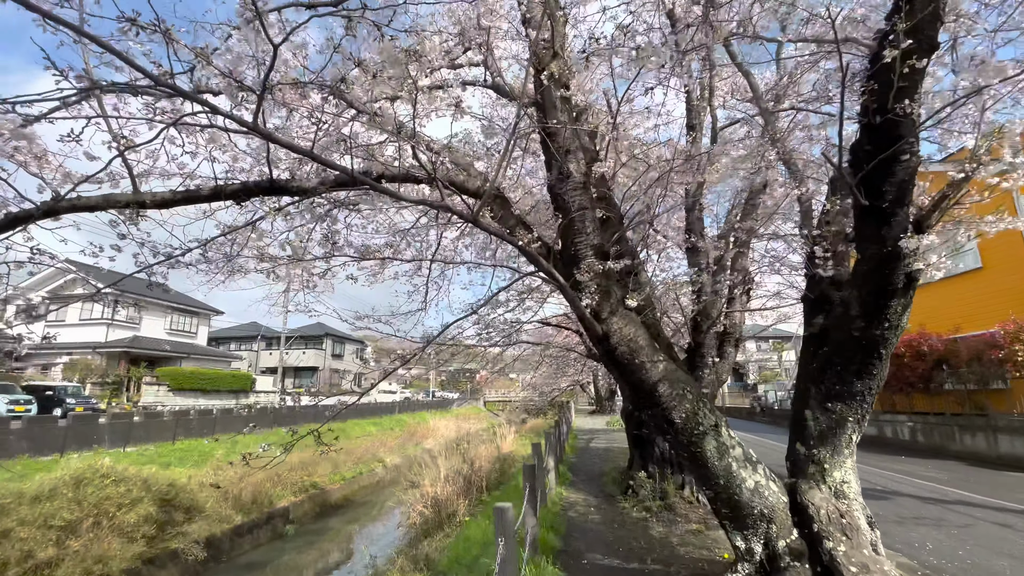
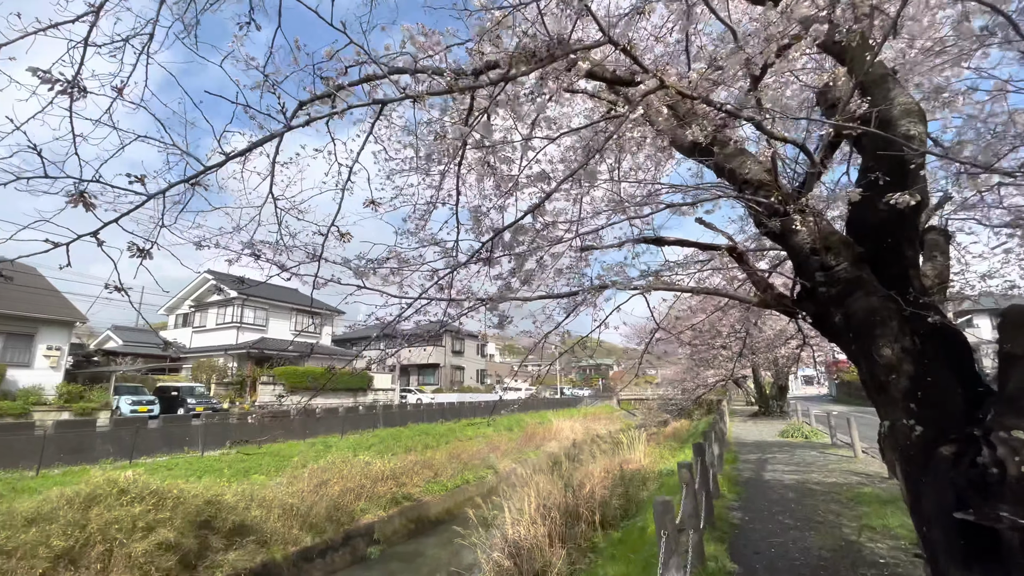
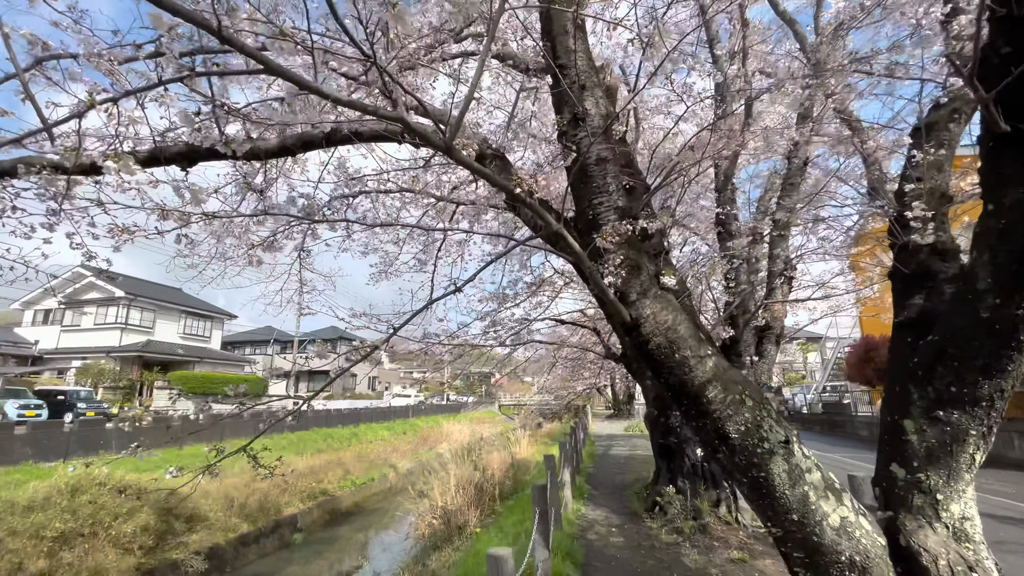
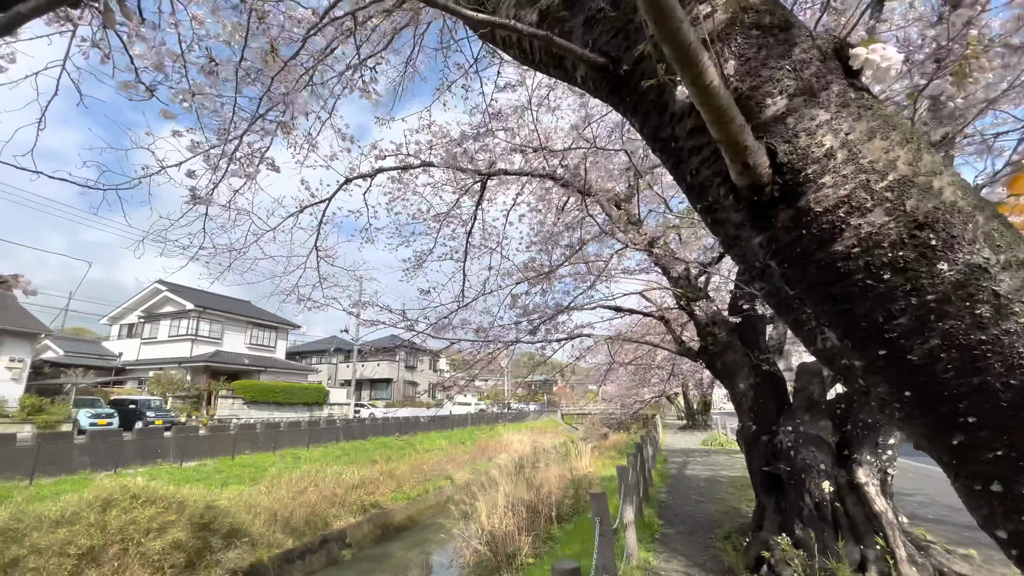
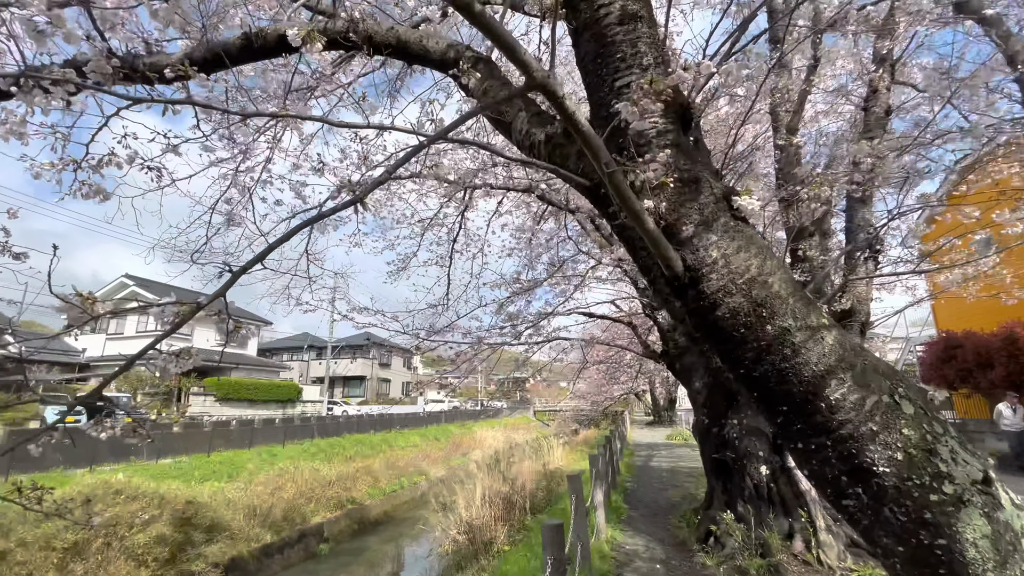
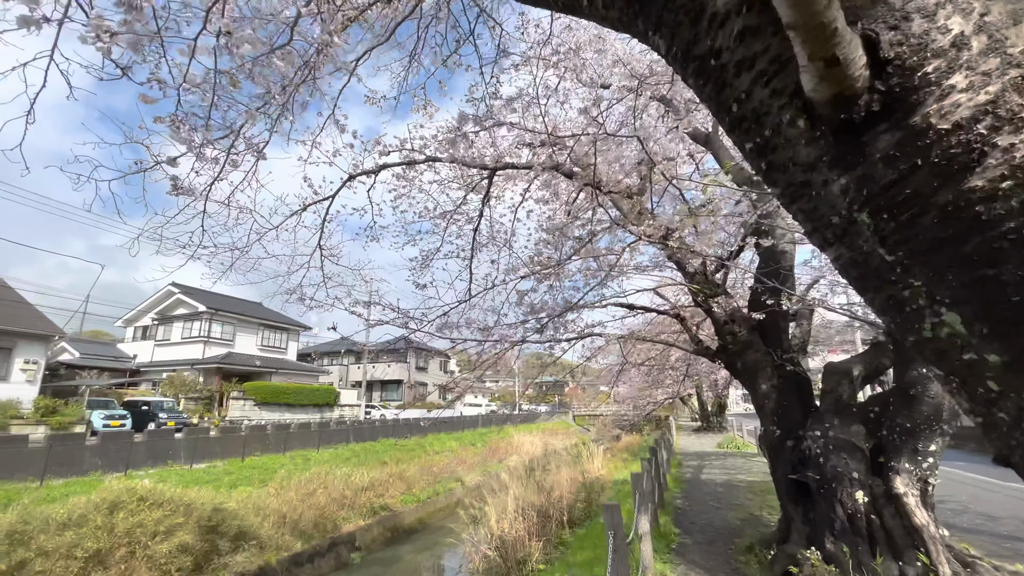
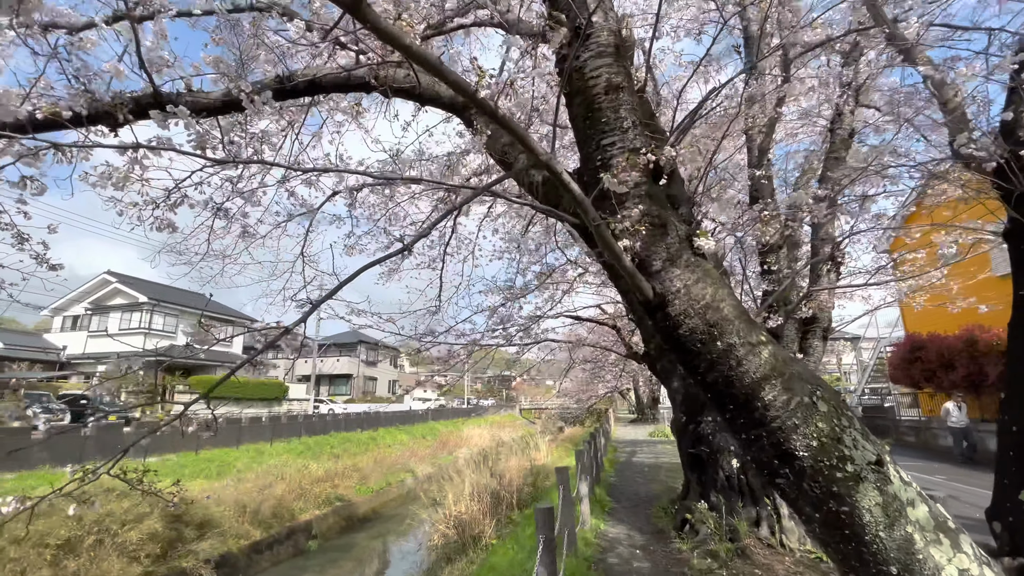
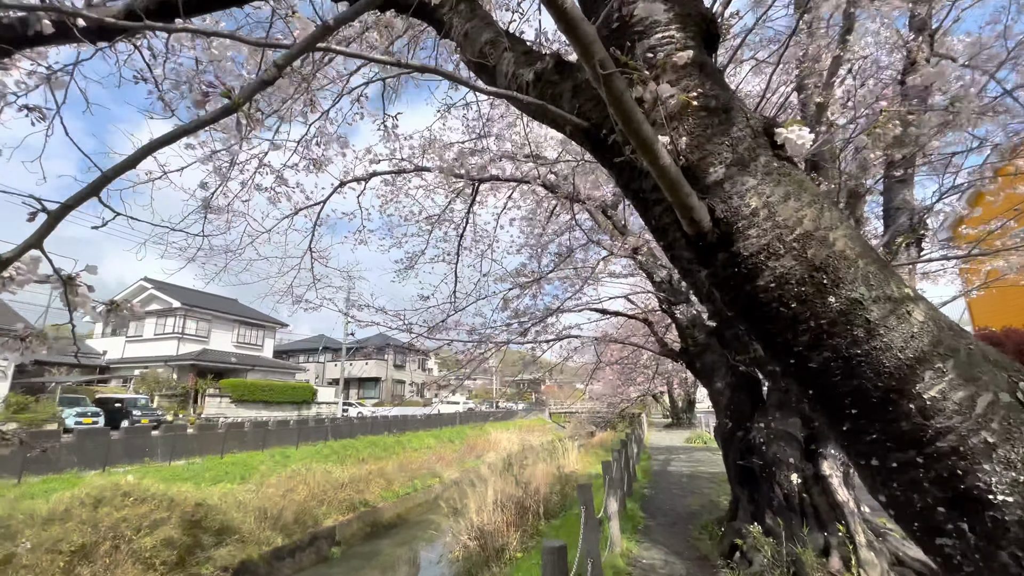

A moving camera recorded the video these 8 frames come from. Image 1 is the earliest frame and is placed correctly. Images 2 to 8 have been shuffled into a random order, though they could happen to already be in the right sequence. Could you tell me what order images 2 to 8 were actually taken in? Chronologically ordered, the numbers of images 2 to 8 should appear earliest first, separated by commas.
3, 7, 5, 8, 4, 6, 2
